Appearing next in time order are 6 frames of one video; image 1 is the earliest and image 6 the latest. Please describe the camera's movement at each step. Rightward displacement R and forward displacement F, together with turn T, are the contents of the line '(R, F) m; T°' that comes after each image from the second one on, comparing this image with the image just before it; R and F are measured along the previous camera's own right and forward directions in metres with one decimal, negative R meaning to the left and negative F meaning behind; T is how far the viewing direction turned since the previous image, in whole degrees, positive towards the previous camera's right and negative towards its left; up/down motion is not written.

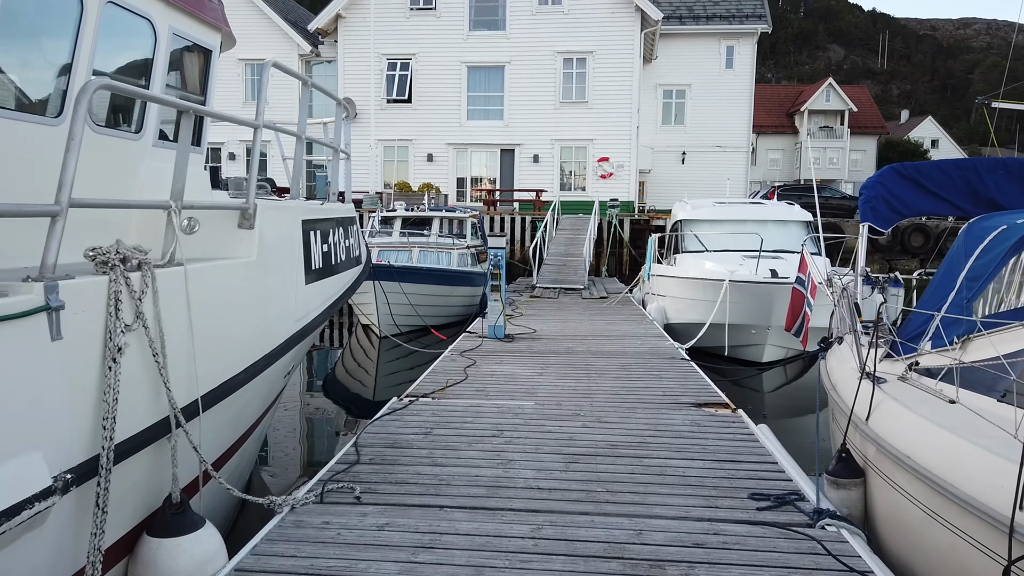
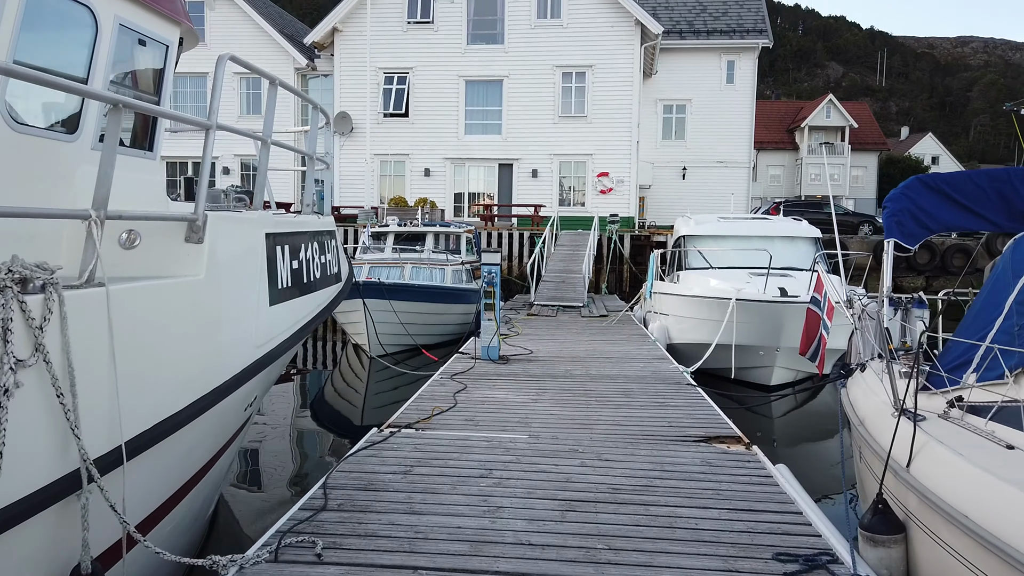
(+0.1, +0.5) m; 0°
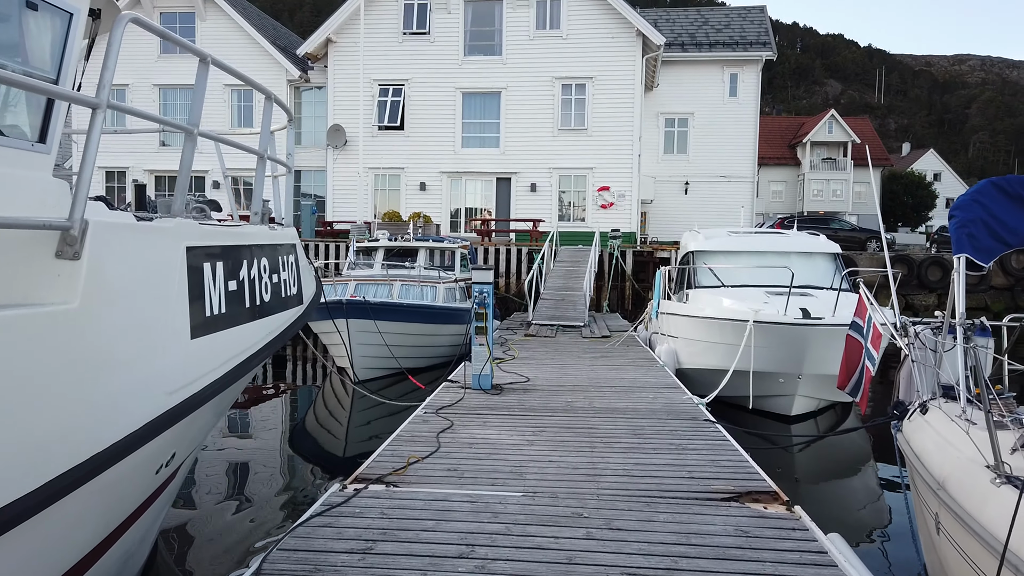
(0.0, +0.8) m; 0°
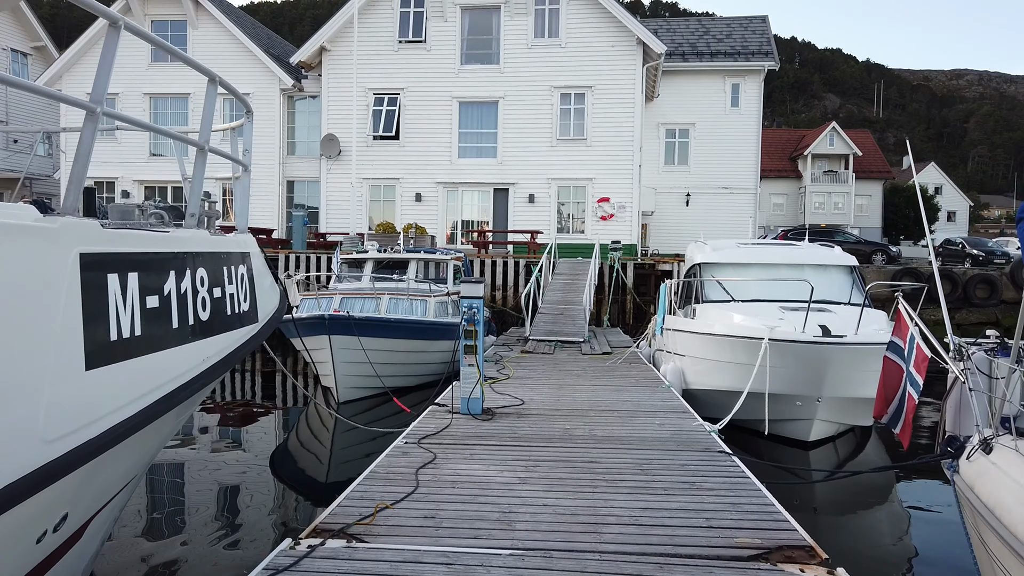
(+0.1, +0.6) m; 0°
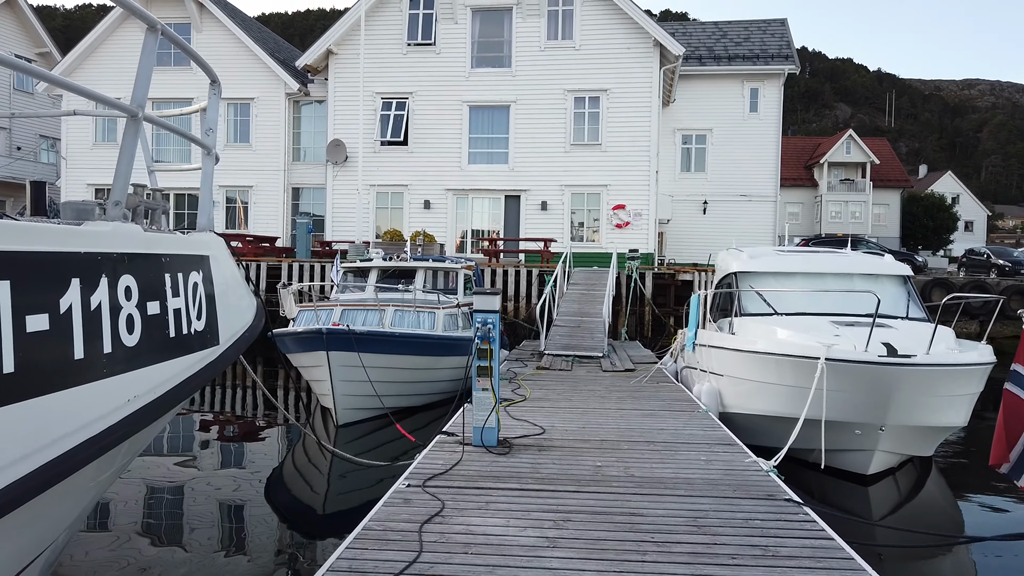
(-0.1, +0.9) m; -1°
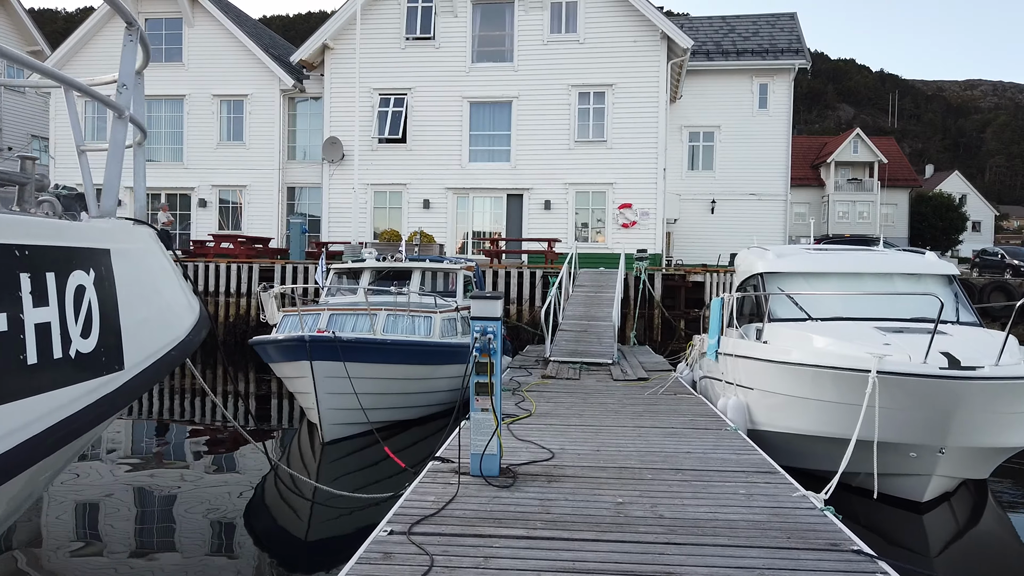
(0.0, +0.8) m; 0°
